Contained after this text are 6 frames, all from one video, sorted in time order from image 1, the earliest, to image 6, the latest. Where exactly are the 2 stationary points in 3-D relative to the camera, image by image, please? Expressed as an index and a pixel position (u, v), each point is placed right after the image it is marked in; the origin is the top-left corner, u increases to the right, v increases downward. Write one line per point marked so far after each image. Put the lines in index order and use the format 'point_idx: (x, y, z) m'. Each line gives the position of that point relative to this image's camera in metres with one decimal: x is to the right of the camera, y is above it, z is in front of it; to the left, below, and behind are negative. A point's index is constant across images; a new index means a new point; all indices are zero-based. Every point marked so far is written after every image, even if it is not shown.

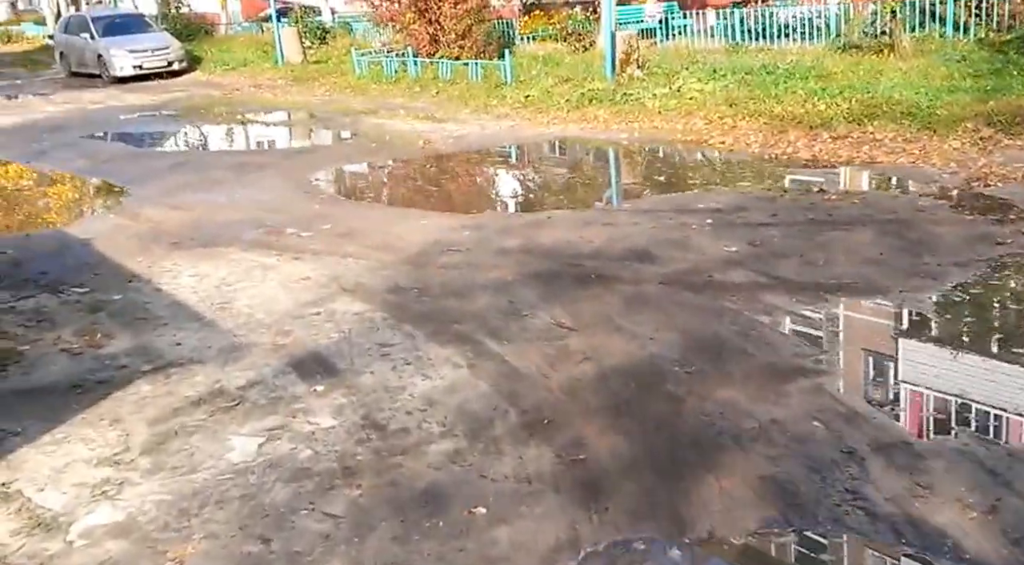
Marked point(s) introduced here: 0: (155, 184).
0: (-3.6, +0.9, +10.7) m
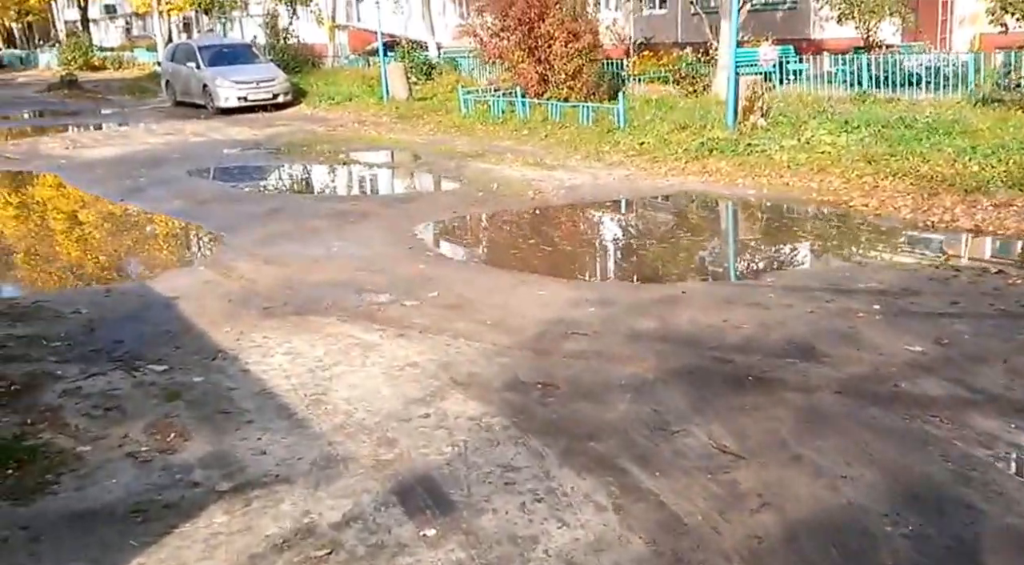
0: (-2.5, +0.4, +10.1) m
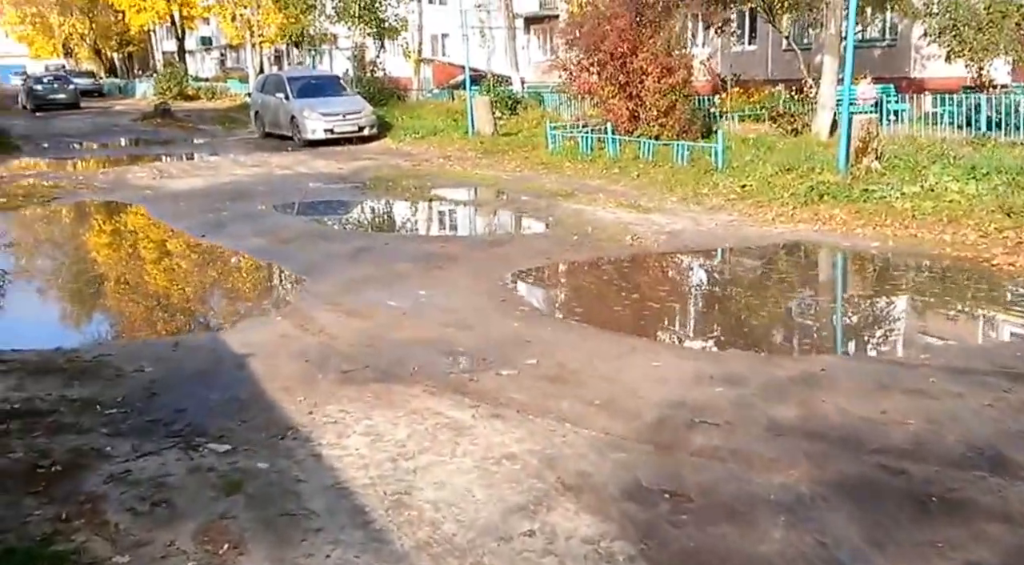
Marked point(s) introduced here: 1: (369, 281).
0: (-1.6, 0.0, +9.4) m
1: (-1.3, 0.0, +9.3) m
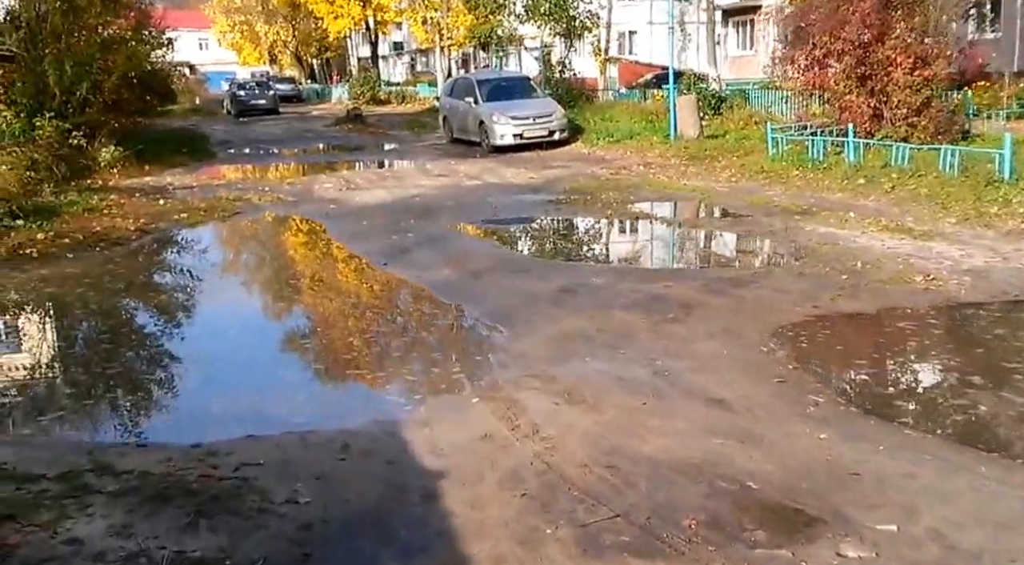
0: (+0.2, -0.4, +7.4) m
1: (+0.5, -0.3, +7.2) m
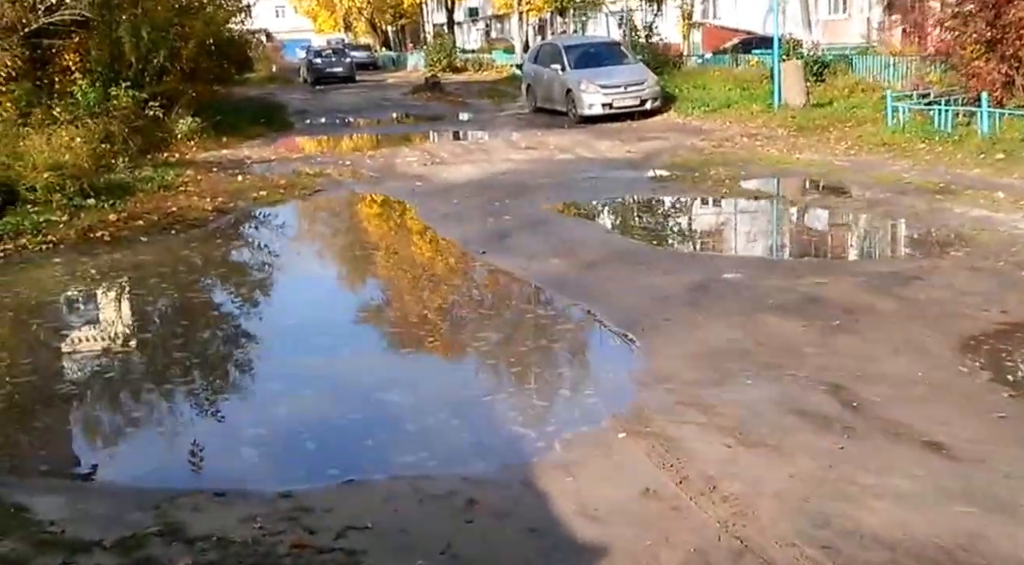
0: (+1.0, -0.4, +6.3) m
1: (+1.3, -0.4, +6.1) m
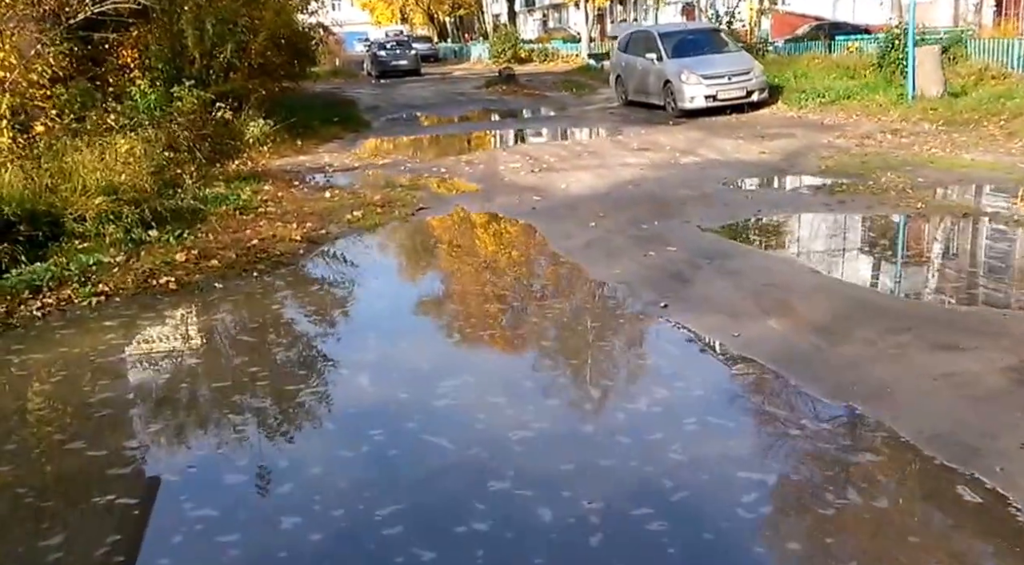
0: (+2.1, -0.8, +3.9) m
1: (+2.4, -0.8, +3.7) m
